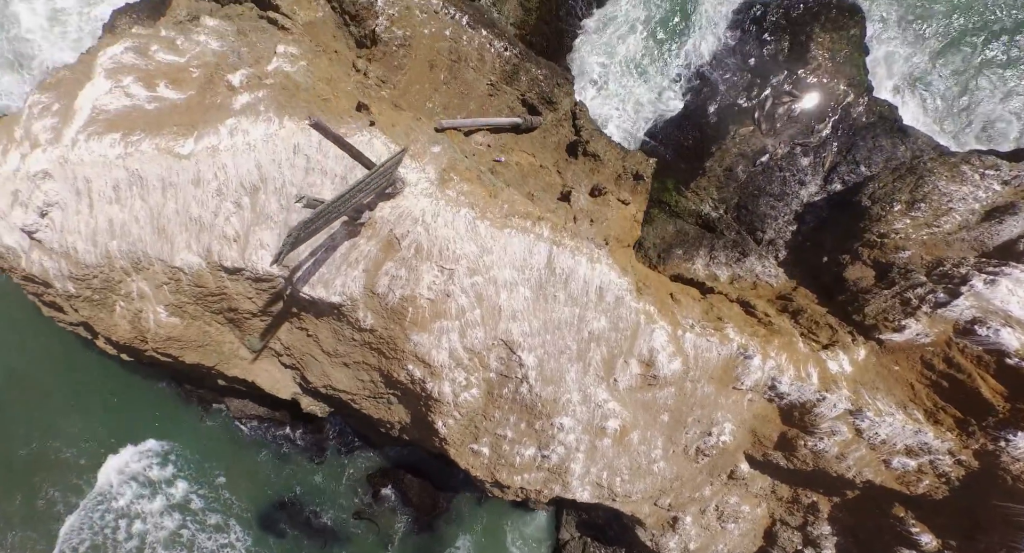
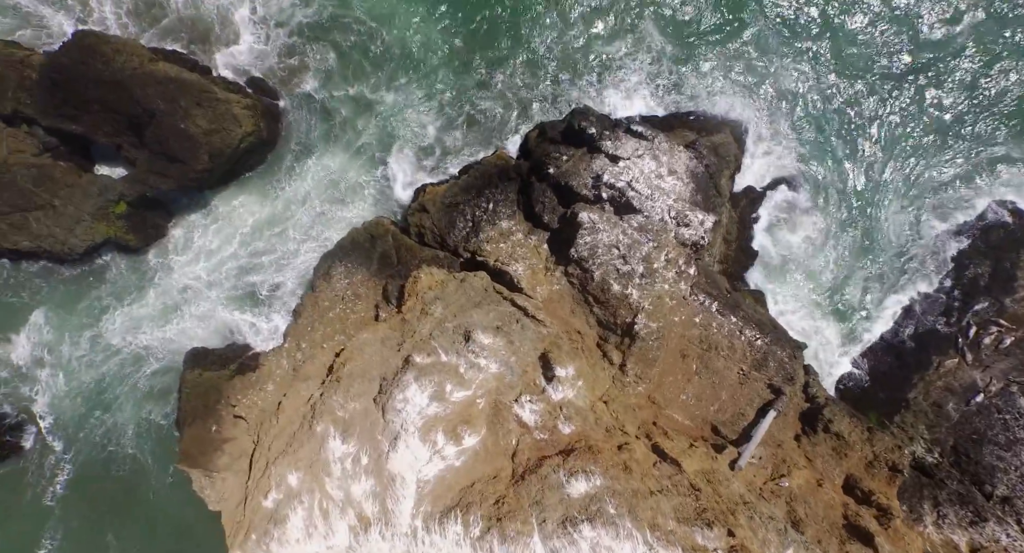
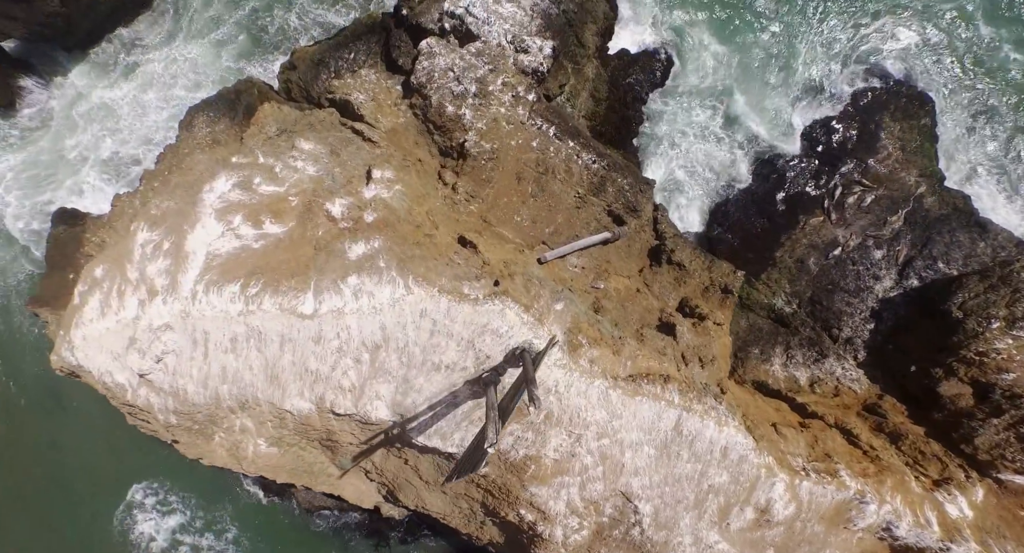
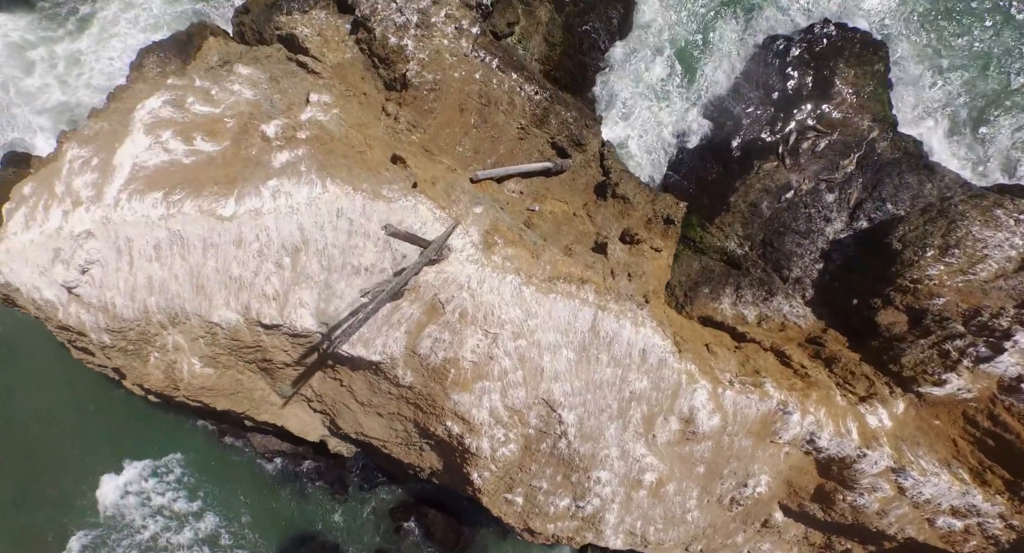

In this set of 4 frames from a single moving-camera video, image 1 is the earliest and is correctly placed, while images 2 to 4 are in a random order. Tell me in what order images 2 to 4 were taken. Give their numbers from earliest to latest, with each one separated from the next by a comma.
4, 3, 2
